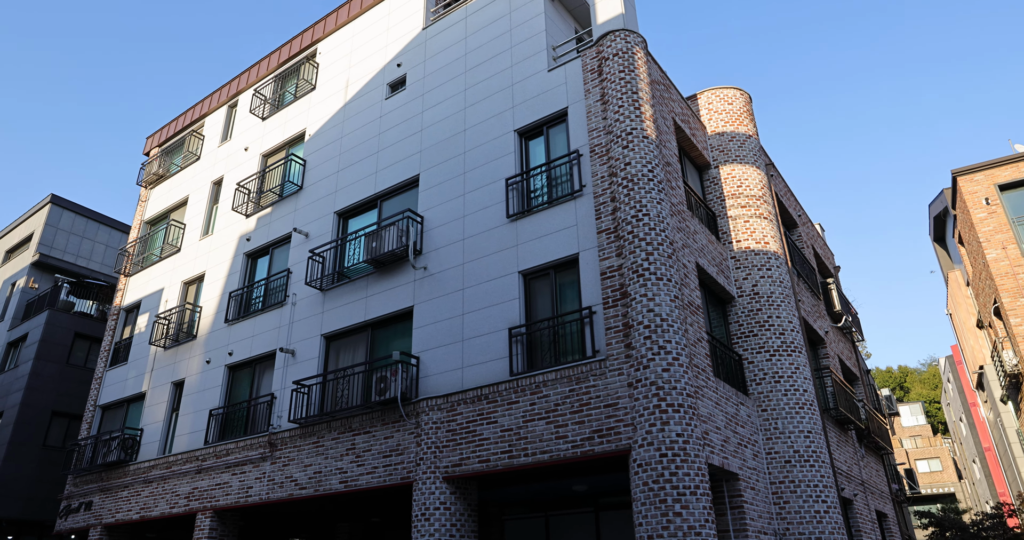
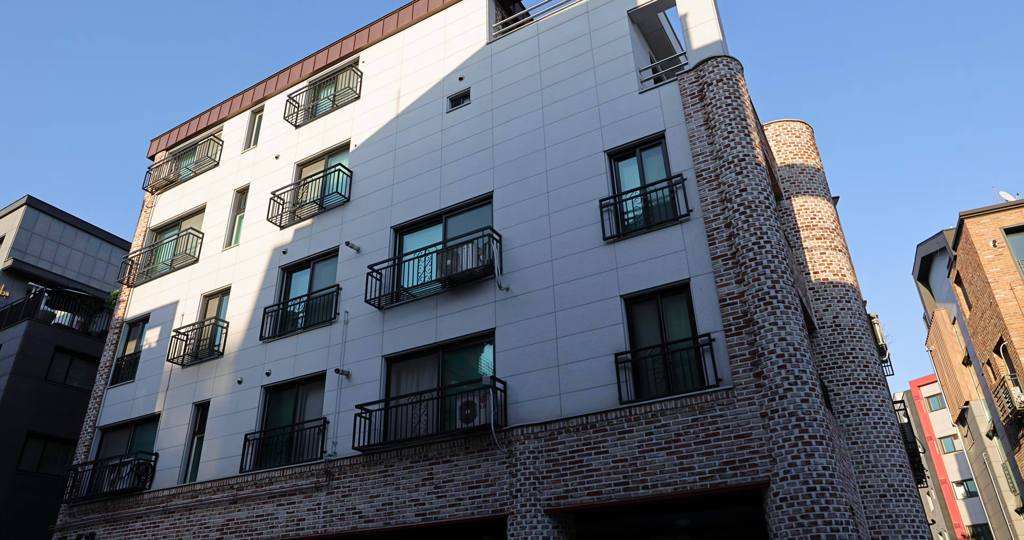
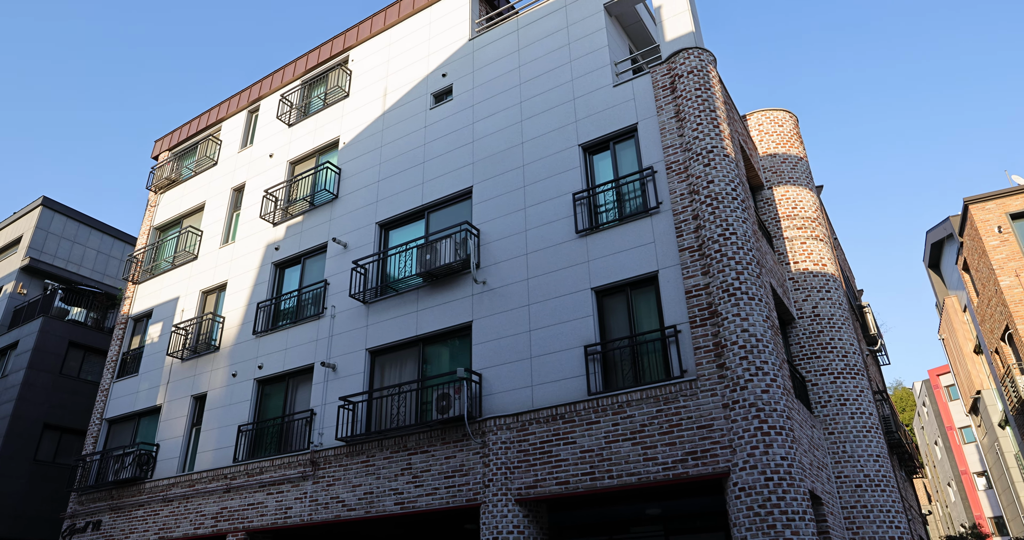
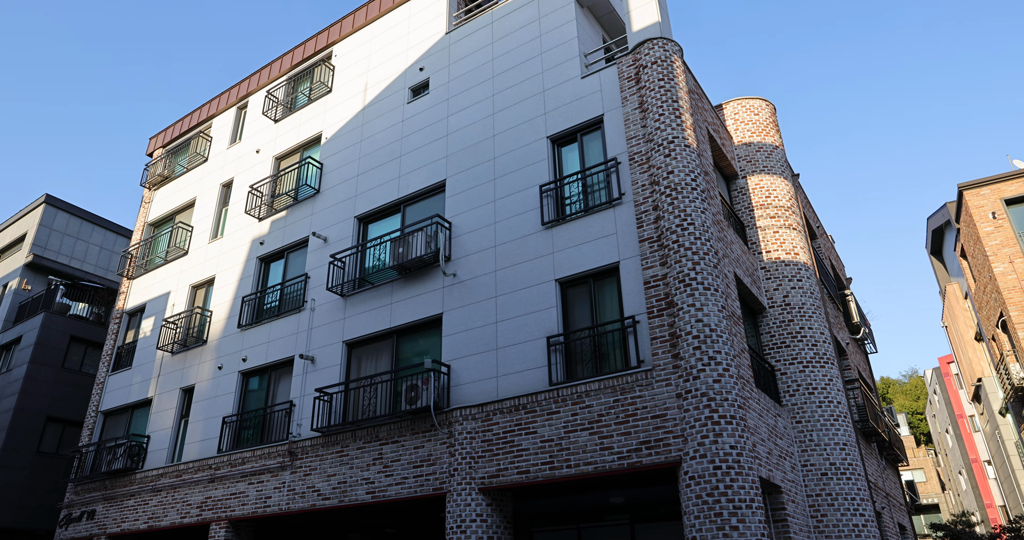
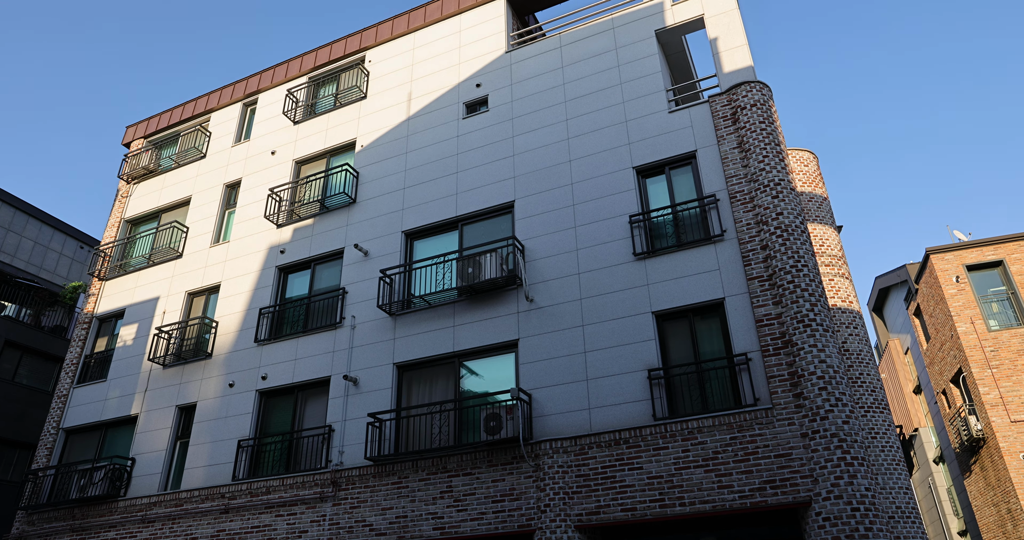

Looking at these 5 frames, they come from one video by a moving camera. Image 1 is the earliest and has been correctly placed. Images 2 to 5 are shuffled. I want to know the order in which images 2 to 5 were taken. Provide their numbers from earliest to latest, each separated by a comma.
4, 3, 2, 5
